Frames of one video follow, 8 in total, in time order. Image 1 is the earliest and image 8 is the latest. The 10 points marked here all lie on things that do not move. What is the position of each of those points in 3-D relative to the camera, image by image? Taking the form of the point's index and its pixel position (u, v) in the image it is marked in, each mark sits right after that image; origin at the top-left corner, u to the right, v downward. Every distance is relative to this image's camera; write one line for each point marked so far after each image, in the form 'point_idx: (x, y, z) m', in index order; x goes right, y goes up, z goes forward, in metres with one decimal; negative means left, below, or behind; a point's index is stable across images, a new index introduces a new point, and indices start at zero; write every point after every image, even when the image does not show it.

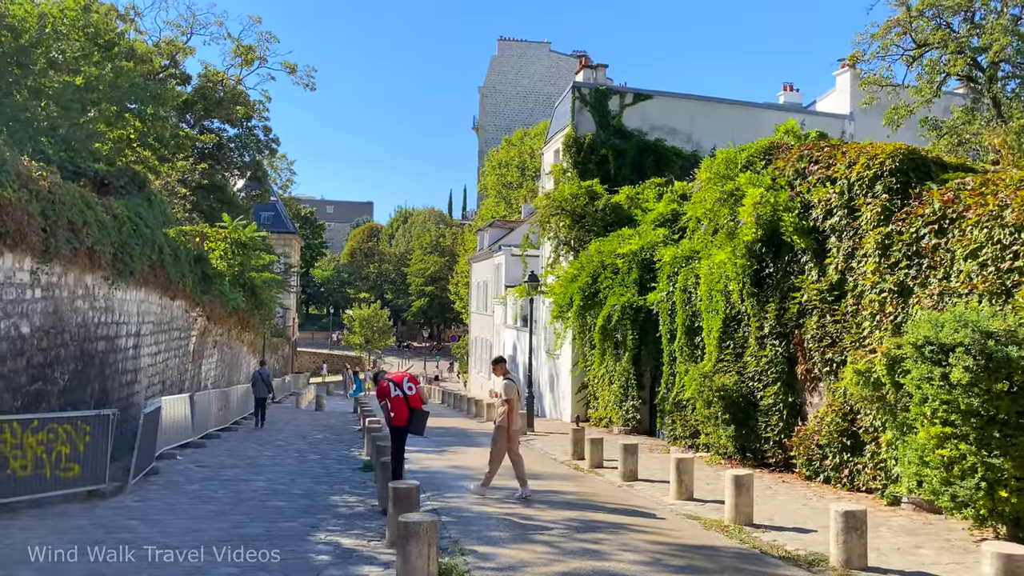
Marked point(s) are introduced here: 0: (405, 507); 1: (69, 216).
0: (-0.9, -1.9, +7.0) m
1: (-5.5, +0.9, +10.2) m
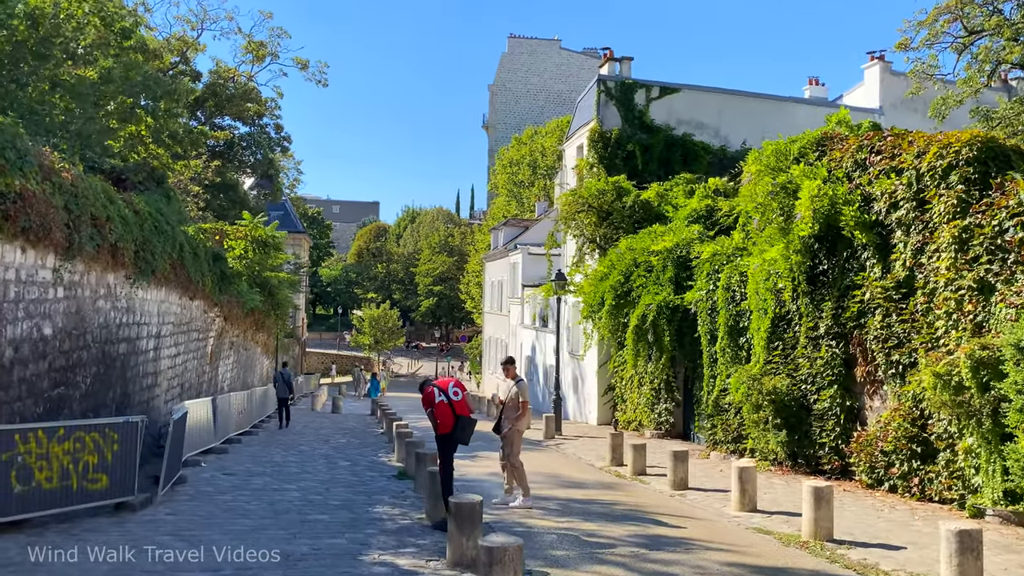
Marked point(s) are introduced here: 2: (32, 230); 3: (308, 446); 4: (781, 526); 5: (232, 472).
0: (-0.3, -1.9, +6.4) m
1: (-4.9, +0.9, +9.6) m
2: (-4.7, +0.6, +8.0) m
3: (-3.8, -2.9, +15.3) m
4: (+2.7, -2.4, +8.4) m
5: (-3.9, -2.6, +11.4) m
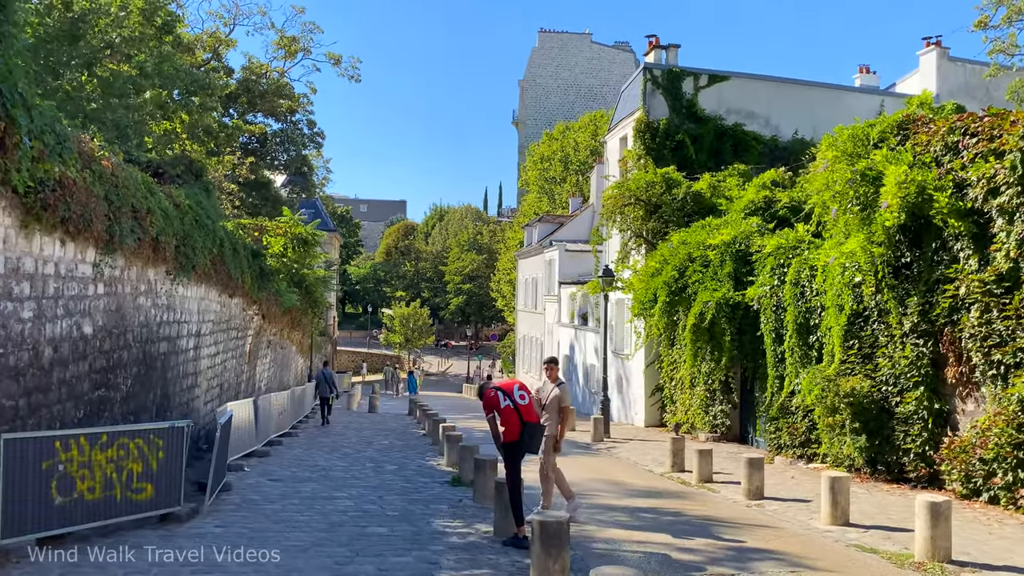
0: (+0.3, -1.8, +5.7) m
1: (-4.2, +1.0, +9.1) m
2: (-4.0, +0.6, +7.4) m
3: (-2.9, -2.9, +14.8) m
4: (+3.4, -2.4, +7.6) m
5: (-3.1, -2.5, +10.9) m
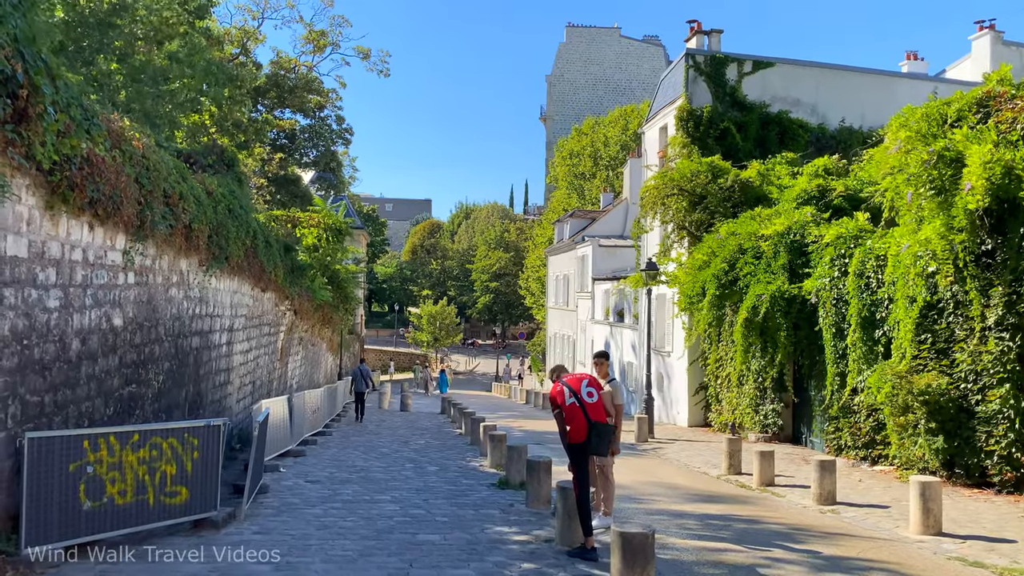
0: (+0.8, -1.7, +5.1) m
1: (-3.6, +1.1, +8.6) m
2: (-3.5, +0.7, +6.9) m
3: (-2.1, -2.8, +14.2) m
4: (+4.0, -2.2, +6.9) m
5: (-2.5, -2.4, +10.3) m
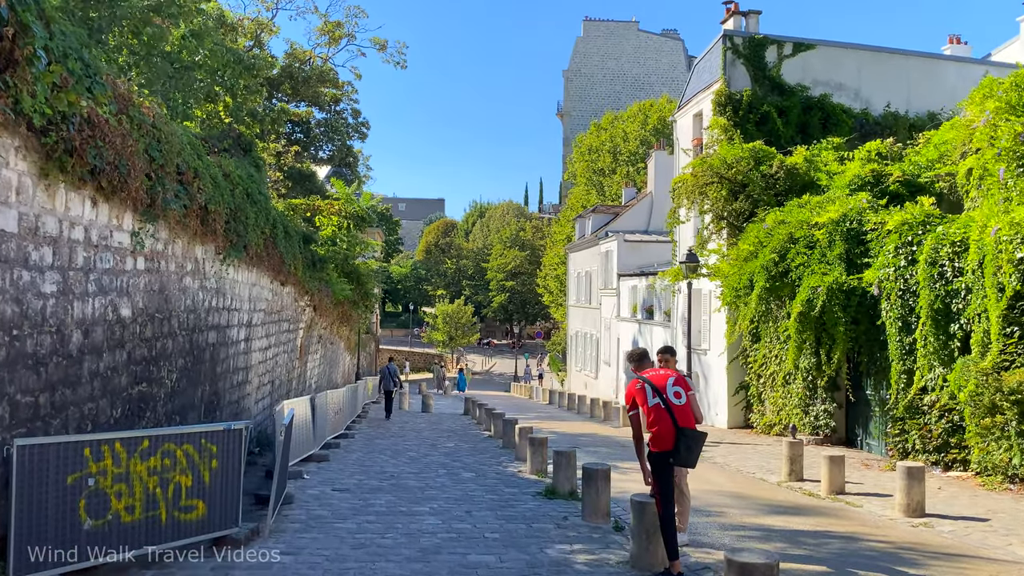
0: (+1.2, -1.6, +4.1) m
1: (-3.1, +1.2, +7.7) m
2: (-3.0, +0.8, +6.0) m
3: (-1.5, -2.7, +13.3) m
4: (+4.5, -2.1, +5.8) m
5: (-1.9, -2.3, +9.4) m
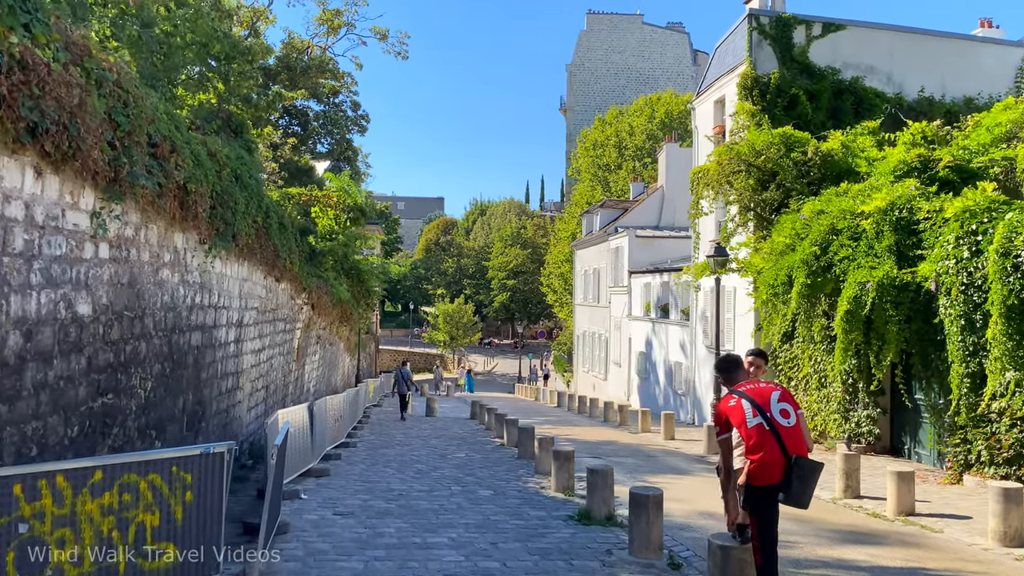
0: (+1.5, -1.5, +2.9) m
1: (-2.9, +1.3, +6.5) m
2: (-2.7, +0.9, +4.8) m
3: (-1.3, -2.6, +12.1) m
4: (+4.7, -2.0, +4.7) m
5: (-1.7, -2.2, +8.2) m
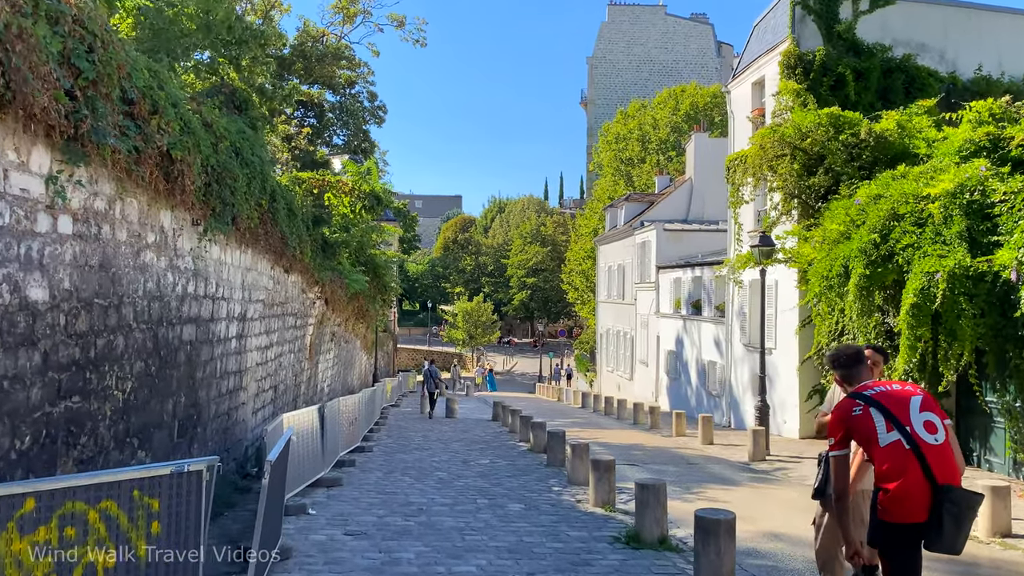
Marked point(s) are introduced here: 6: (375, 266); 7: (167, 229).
0: (+1.7, -1.4, +1.8) m
1: (-2.6, +1.4, +5.5) m
2: (-2.5, +1.0, +3.8) m
3: (-0.9, -2.5, +11.0) m
4: (+5.0, -1.9, +3.5) m
5: (-1.3, -2.1, +7.2) m
6: (-3.2, +0.5, +19.0) m
7: (-2.8, +0.5, +6.8) m
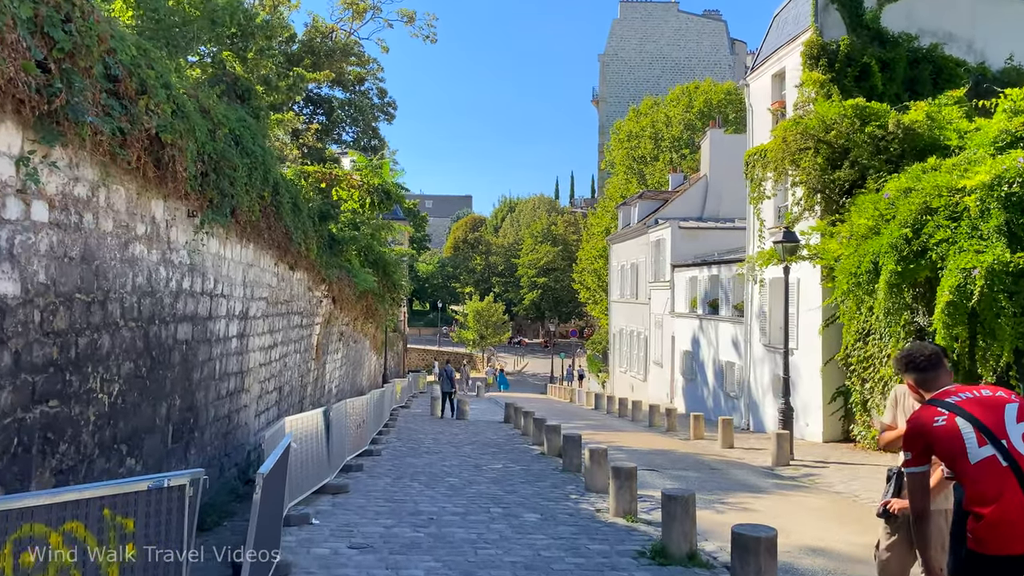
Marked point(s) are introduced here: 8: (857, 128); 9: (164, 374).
0: (+1.8, -1.3, +1.3) m
1: (-2.5, +1.4, +5.0) m
2: (-2.4, +1.1, +3.3) m
3: (-0.7, -2.4, +10.6) m
4: (+5.1, -1.9, +2.9) m
5: (-1.2, -2.1, +6.7) m
6: (-2.9, +0.6, +18.6) m
7: (-2.7, +0.5, +6.3) m
8: (+5.9, +2.7, +13.9) m
9: (-2.8, -0.7, +6.6) m
